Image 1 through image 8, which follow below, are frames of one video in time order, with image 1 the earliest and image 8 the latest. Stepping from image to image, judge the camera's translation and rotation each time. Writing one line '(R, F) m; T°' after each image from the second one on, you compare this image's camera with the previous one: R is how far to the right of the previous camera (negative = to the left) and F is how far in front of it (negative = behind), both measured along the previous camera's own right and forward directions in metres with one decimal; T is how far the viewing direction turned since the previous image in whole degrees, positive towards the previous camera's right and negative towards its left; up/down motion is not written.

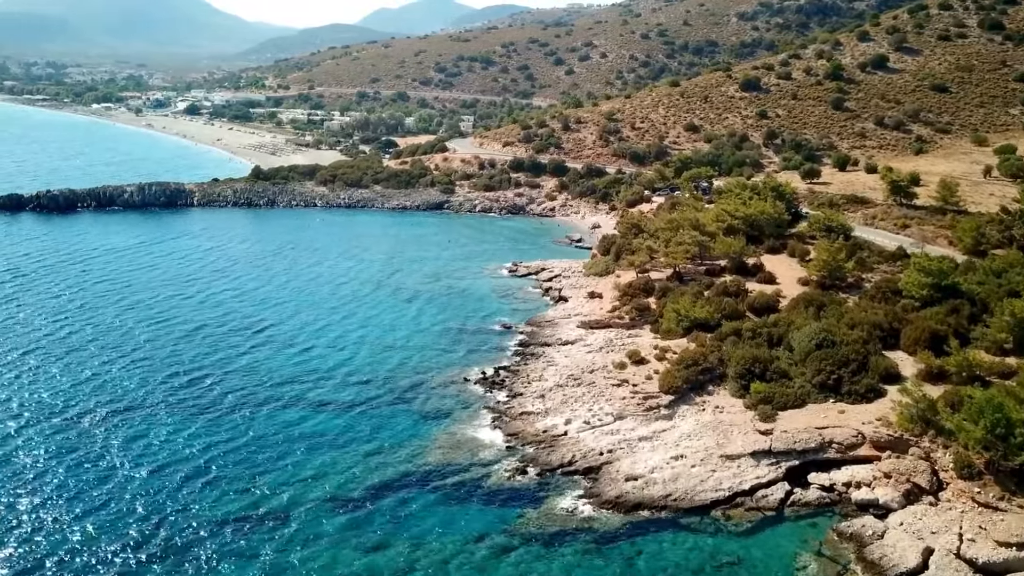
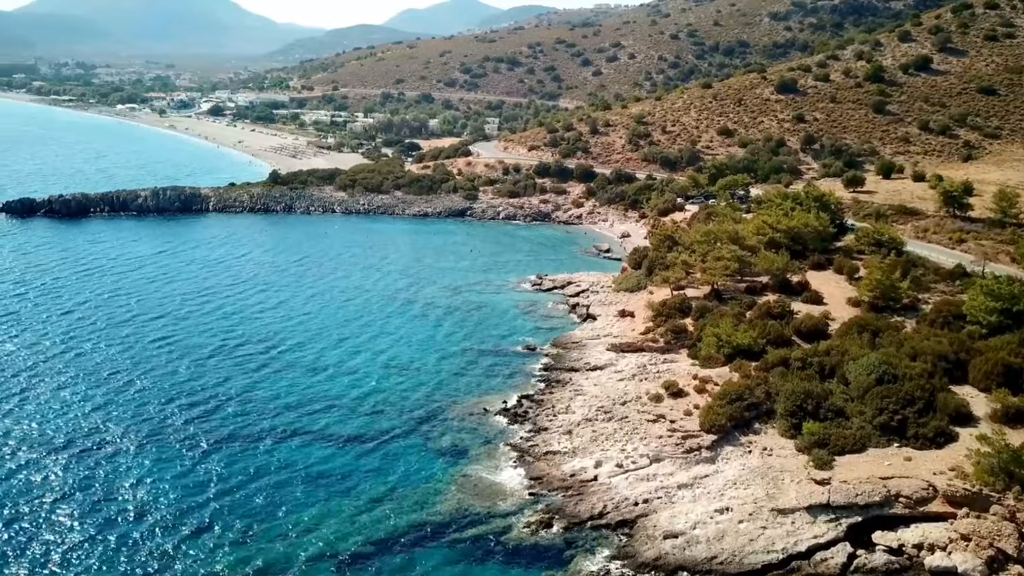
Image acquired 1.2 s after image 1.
(-0.1, +3.0) m; -2°
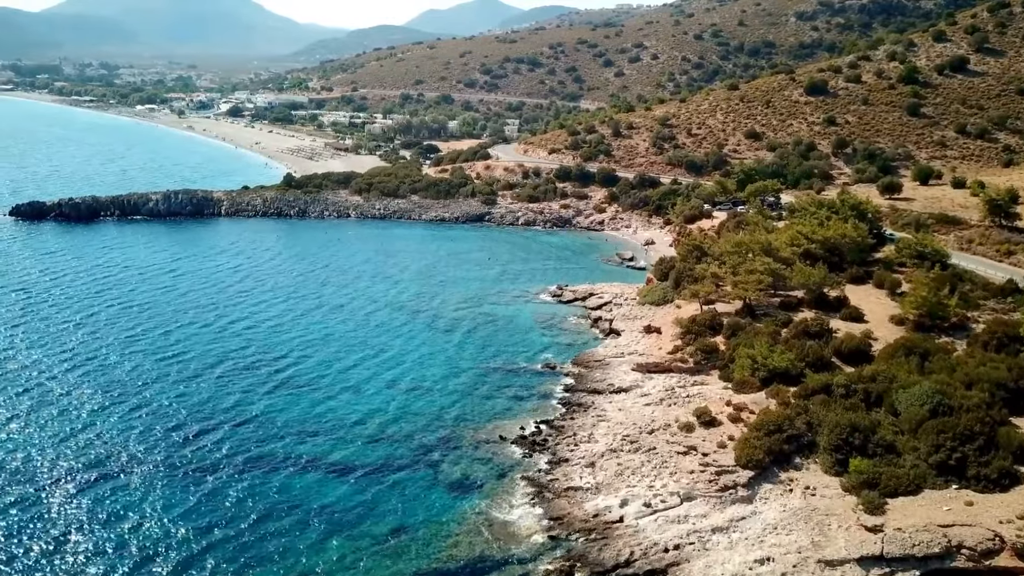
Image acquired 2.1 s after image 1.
(0.0, +2.3) m; -1°
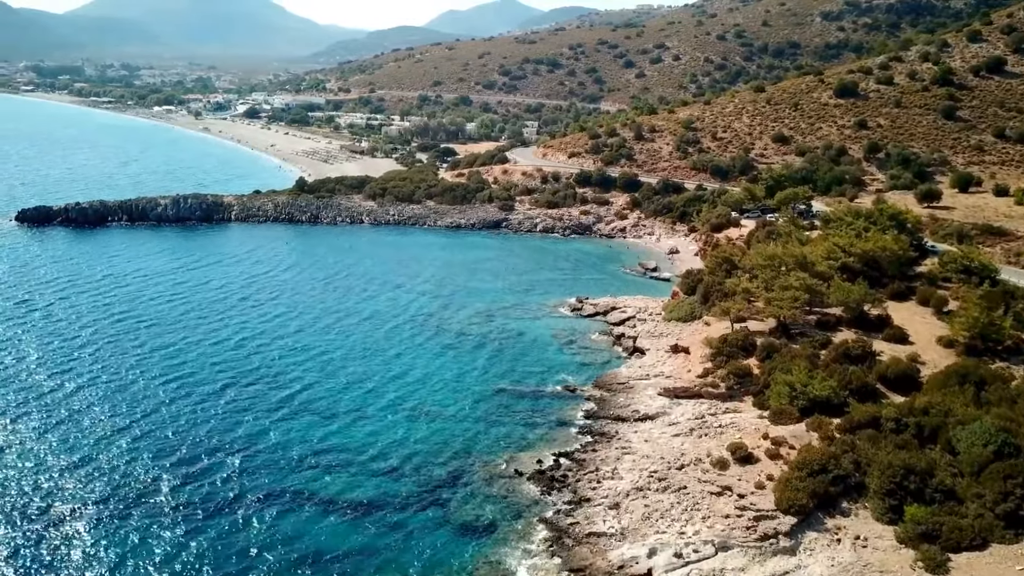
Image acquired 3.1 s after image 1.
(0.0, +2.4) m; -1°
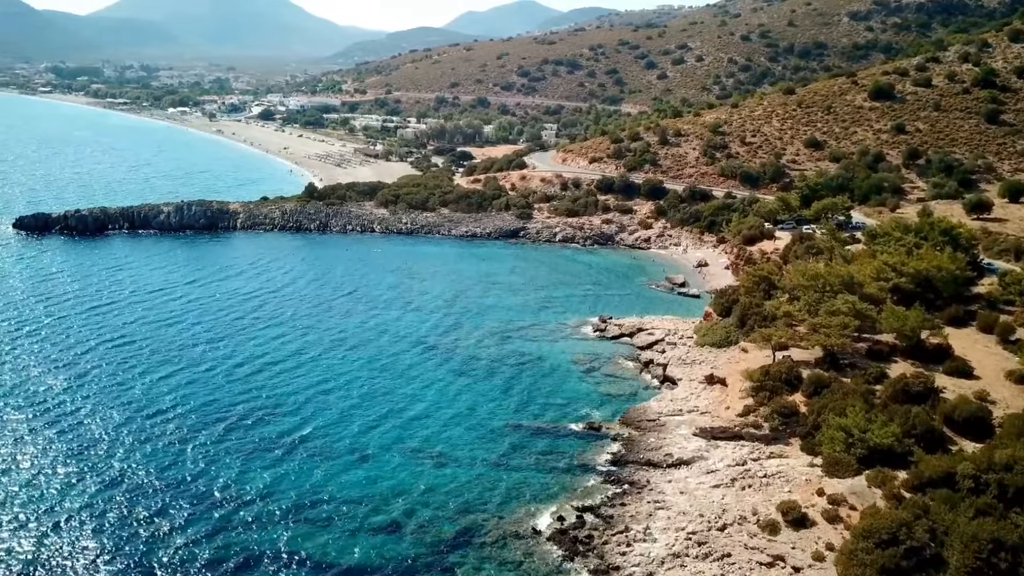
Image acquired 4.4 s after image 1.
(-0.1, +3.4) m; -1°
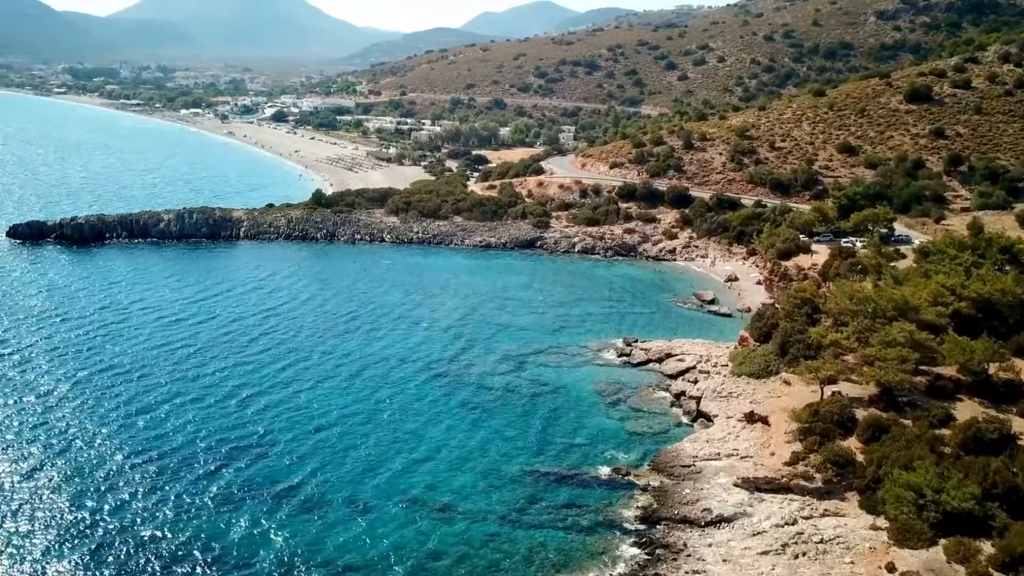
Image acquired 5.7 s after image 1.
(-0.1, +3.5) m; -1°
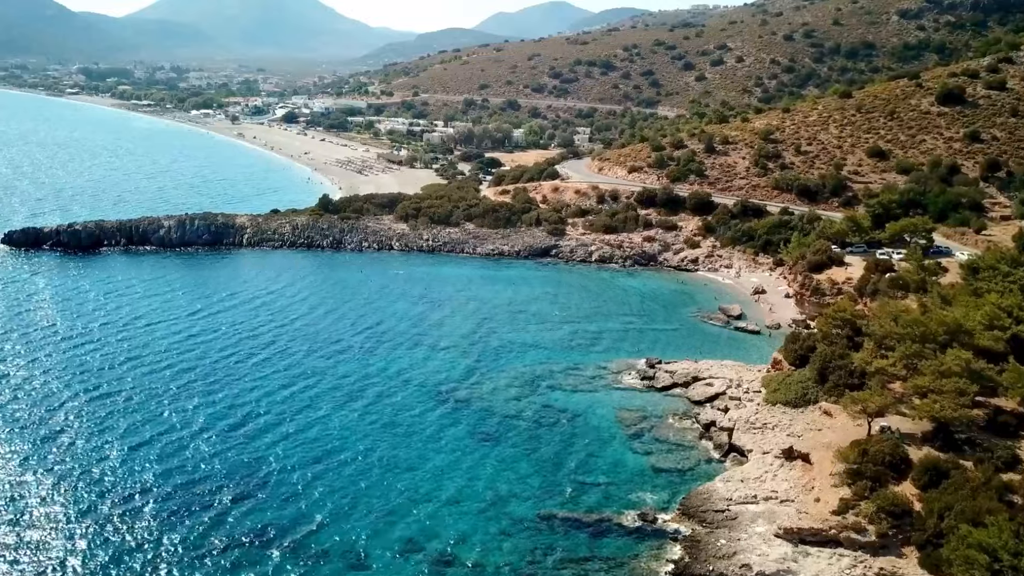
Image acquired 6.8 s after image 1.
(-0.1, +2.7) m; -1°
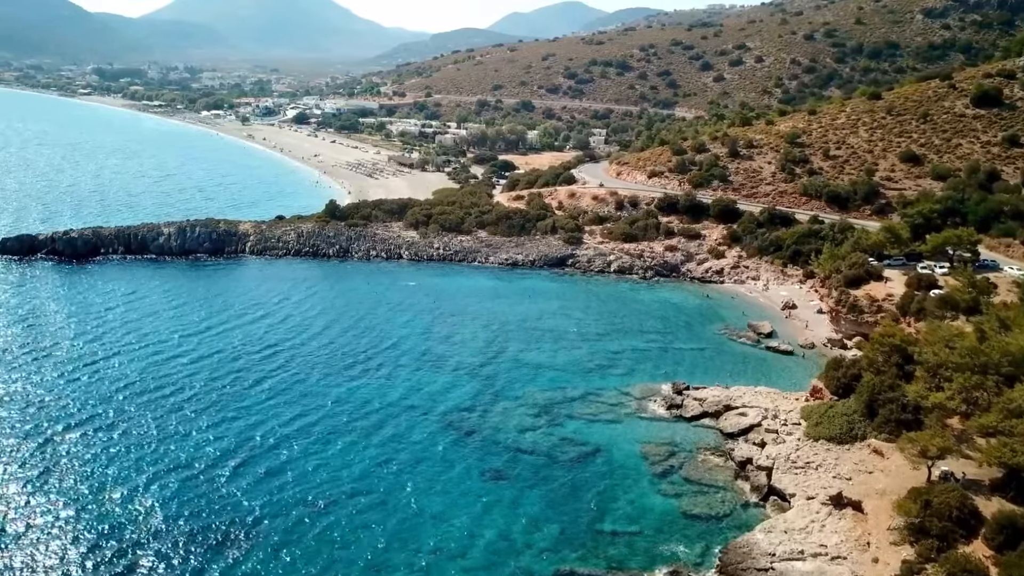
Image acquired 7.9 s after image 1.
(-0.1, +2.9) m; -1°
